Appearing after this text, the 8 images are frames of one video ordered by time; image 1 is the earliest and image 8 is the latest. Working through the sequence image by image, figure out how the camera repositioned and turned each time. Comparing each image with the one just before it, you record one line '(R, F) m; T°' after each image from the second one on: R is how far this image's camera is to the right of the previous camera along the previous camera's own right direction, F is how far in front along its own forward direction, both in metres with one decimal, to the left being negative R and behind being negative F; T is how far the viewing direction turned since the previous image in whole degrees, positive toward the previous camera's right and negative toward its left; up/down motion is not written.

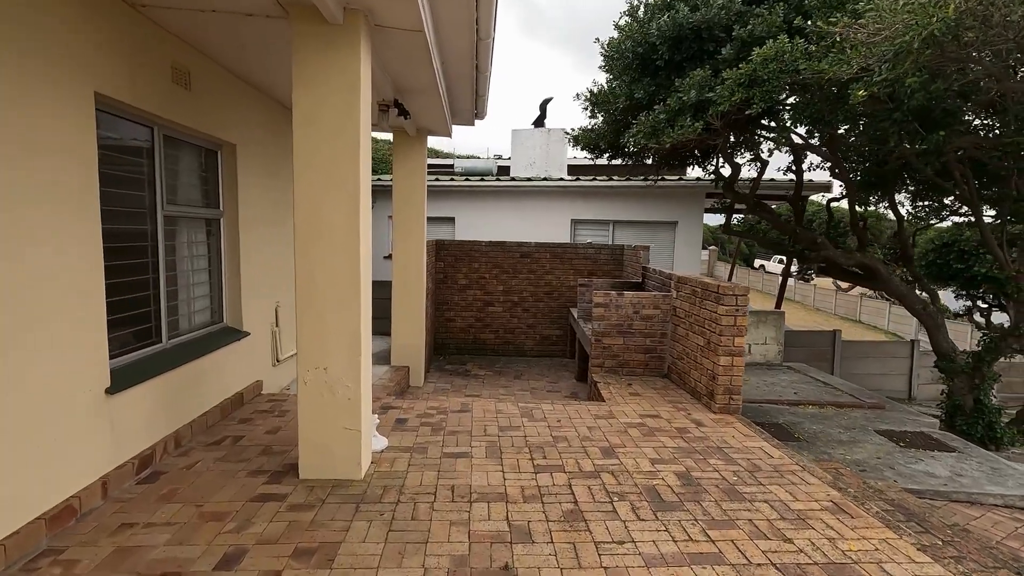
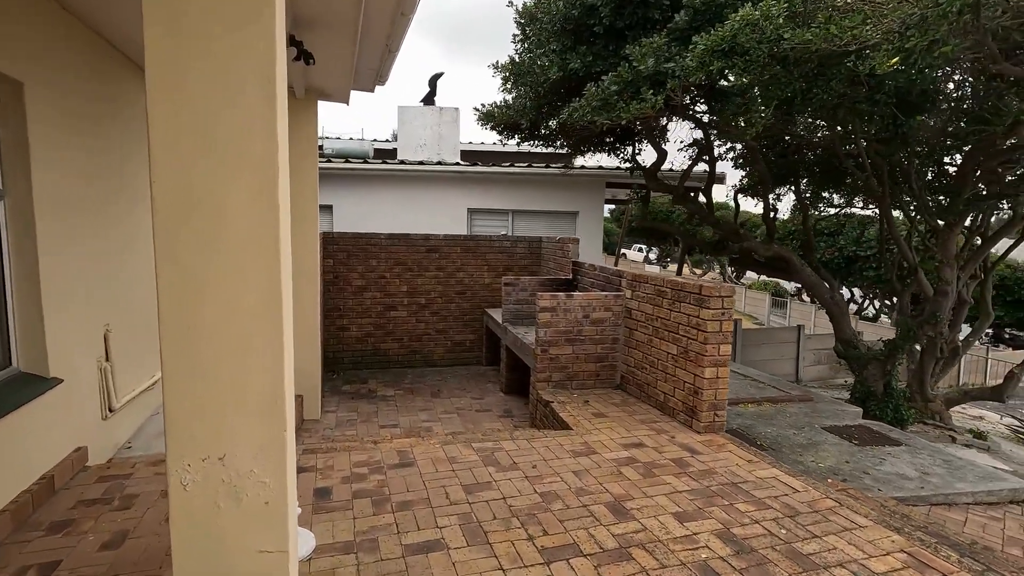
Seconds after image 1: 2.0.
(-0.7, +1.3) m; +14°
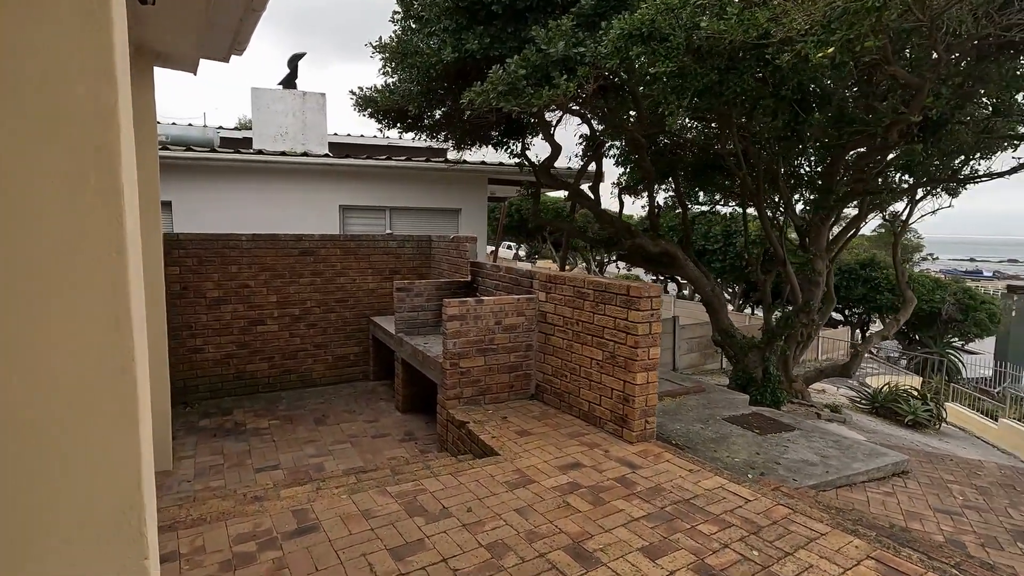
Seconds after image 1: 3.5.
(-0.3, +0.7) m; +14°
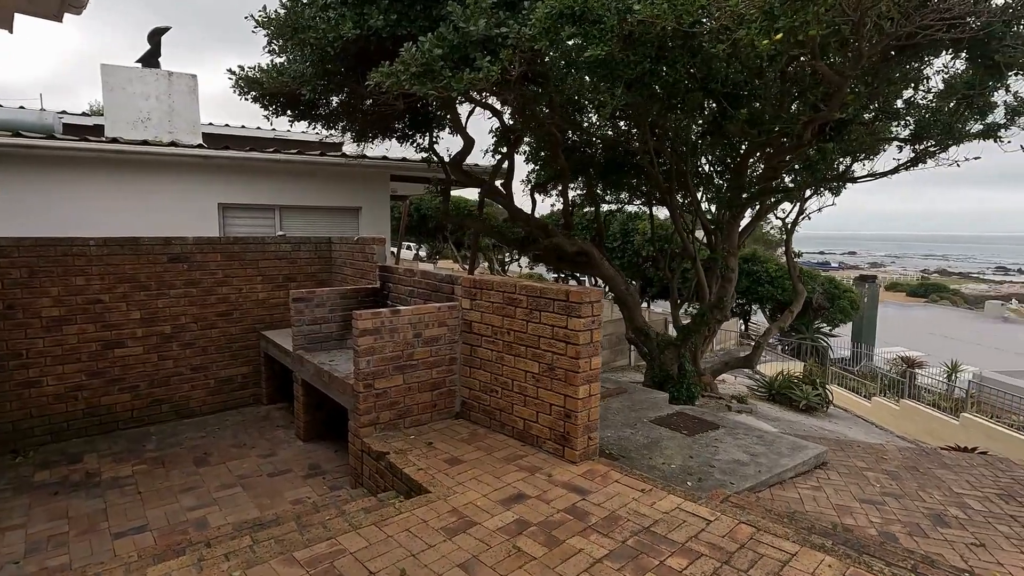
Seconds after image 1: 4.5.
(-0.2, +0.5) m; +11°
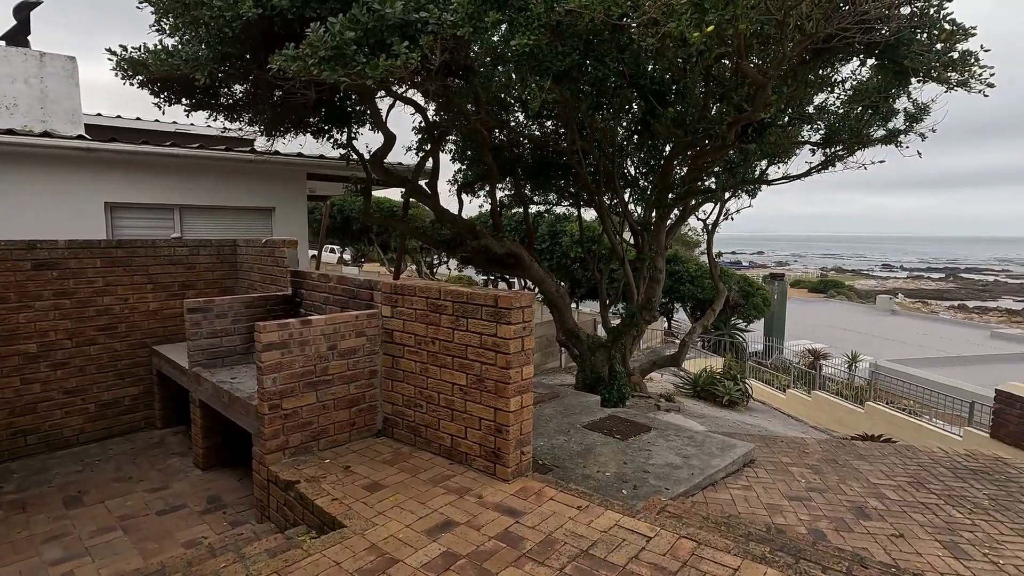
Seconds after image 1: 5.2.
(0.0, +0.3) m; +7°
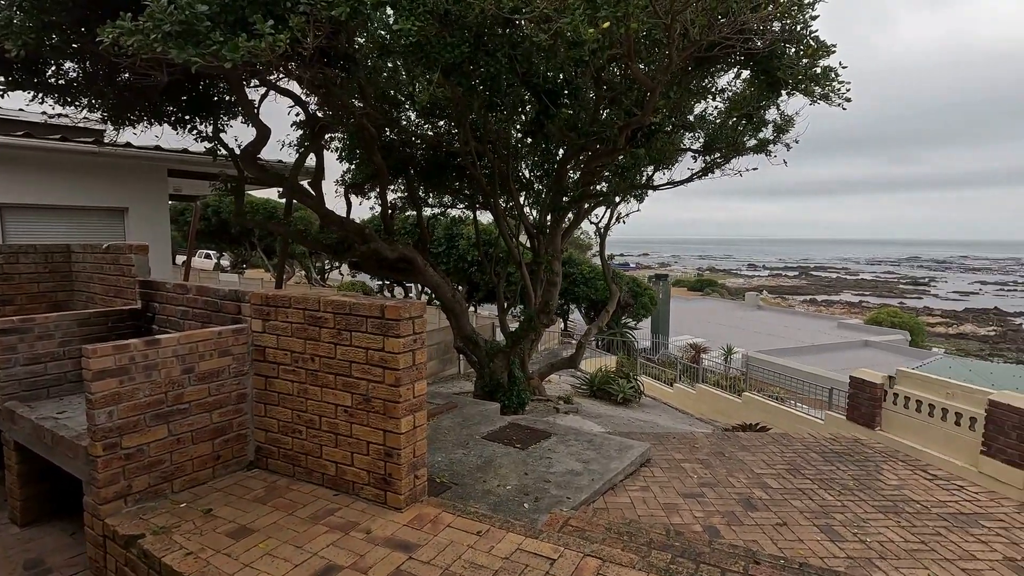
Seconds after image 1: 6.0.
(+0.1, +0.3) m; +11°
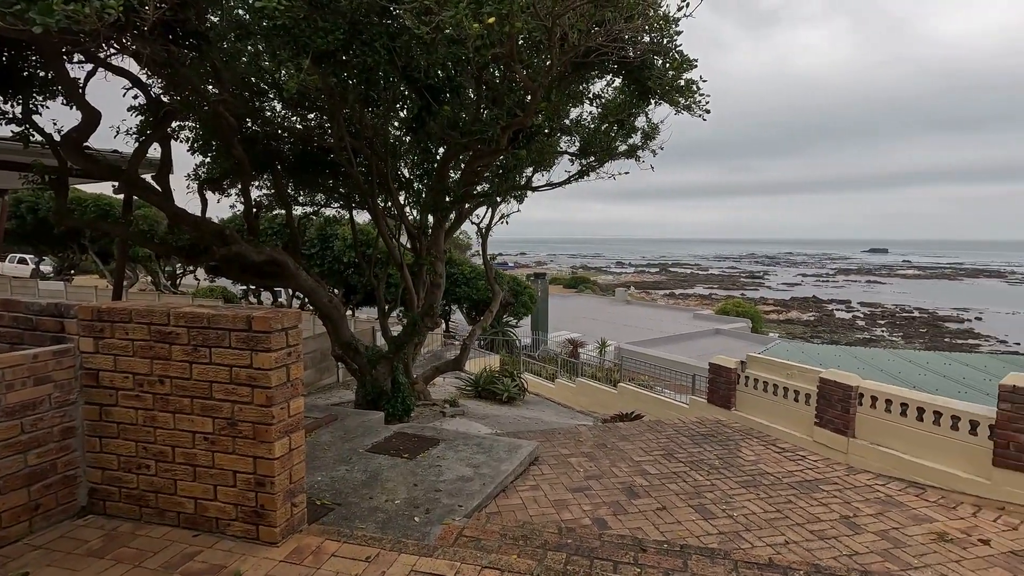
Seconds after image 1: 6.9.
(0.0, +0.1) m; +13°
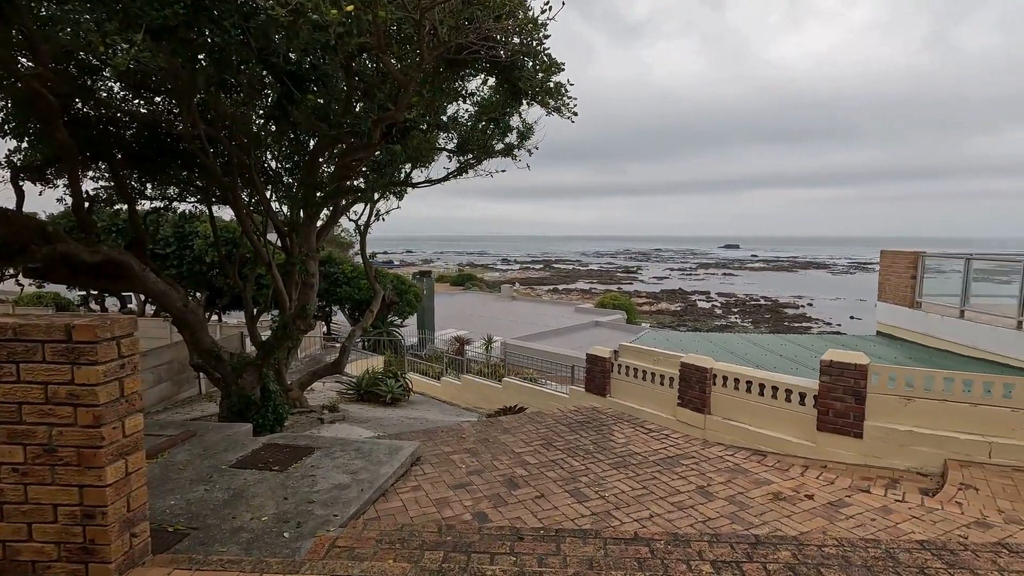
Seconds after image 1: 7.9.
(+0.1, 0.0) m; +12°
